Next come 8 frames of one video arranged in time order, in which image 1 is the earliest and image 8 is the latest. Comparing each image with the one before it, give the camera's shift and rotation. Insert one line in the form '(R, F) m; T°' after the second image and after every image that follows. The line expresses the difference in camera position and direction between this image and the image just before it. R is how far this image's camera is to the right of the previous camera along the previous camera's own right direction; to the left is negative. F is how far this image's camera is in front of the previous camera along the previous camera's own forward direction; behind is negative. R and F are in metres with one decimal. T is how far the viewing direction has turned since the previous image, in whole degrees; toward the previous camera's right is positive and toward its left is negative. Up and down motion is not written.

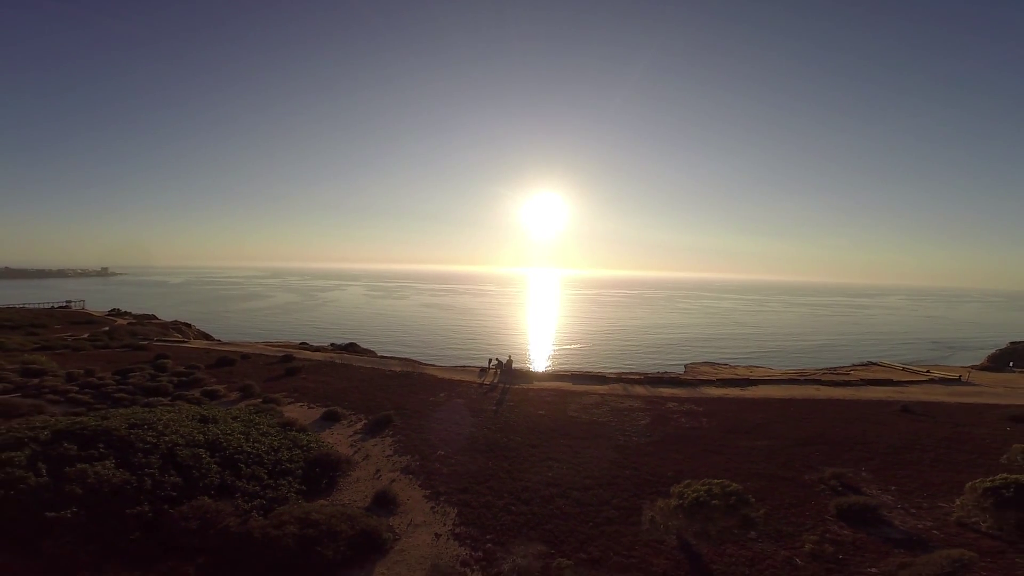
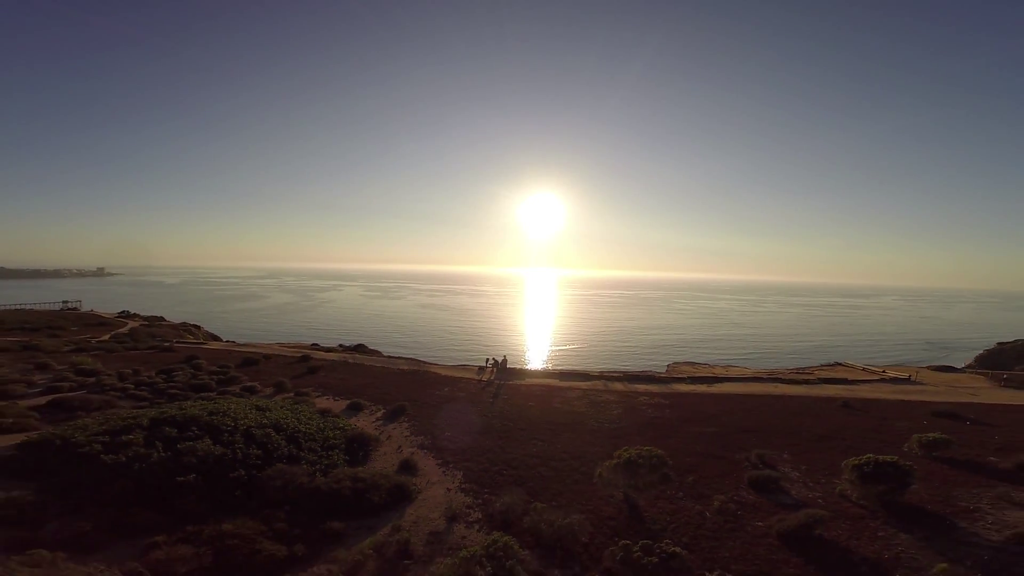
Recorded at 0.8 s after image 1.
(+0.1, -2.8) m; 0°
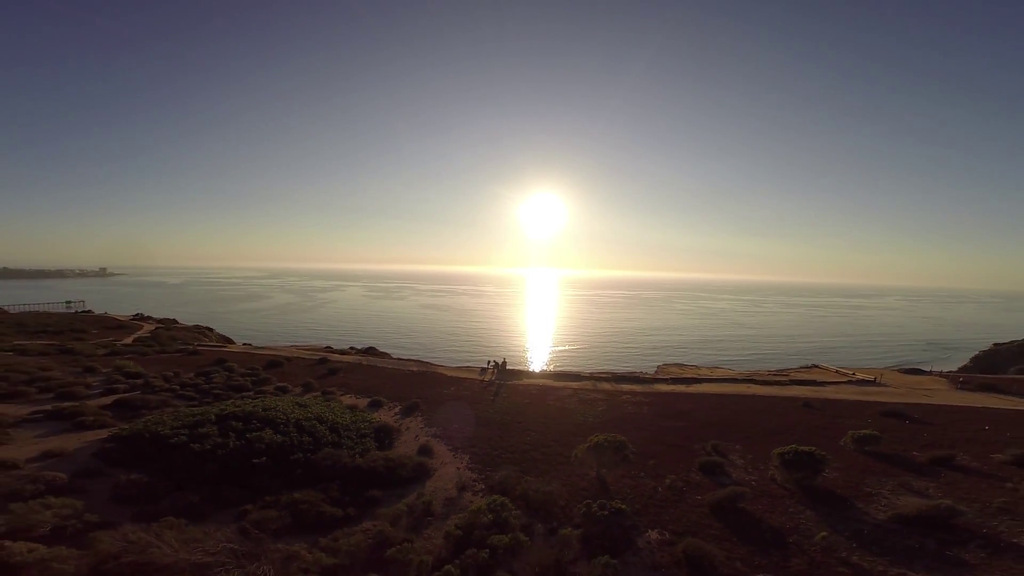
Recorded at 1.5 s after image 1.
(+0.1, -2.7) m; 0°
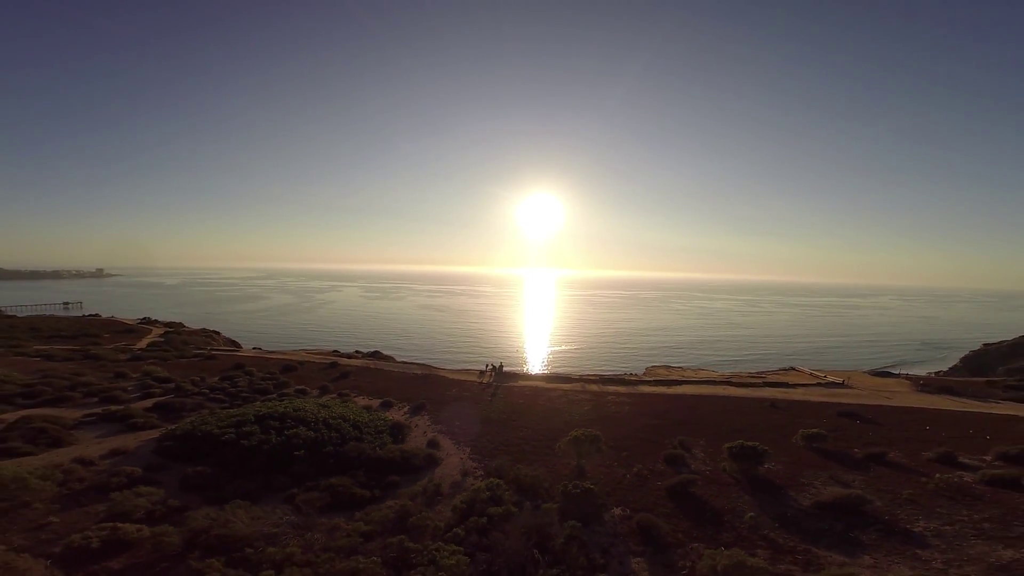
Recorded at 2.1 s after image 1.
(+0.1, -2.5) m; 0°
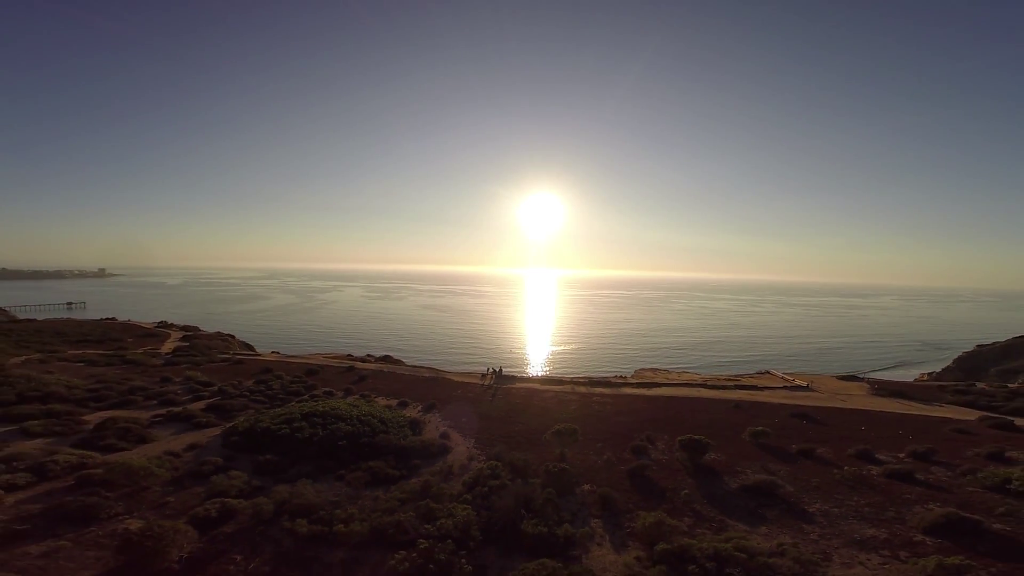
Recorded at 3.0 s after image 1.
(+0.2, -3.9) m; 0°
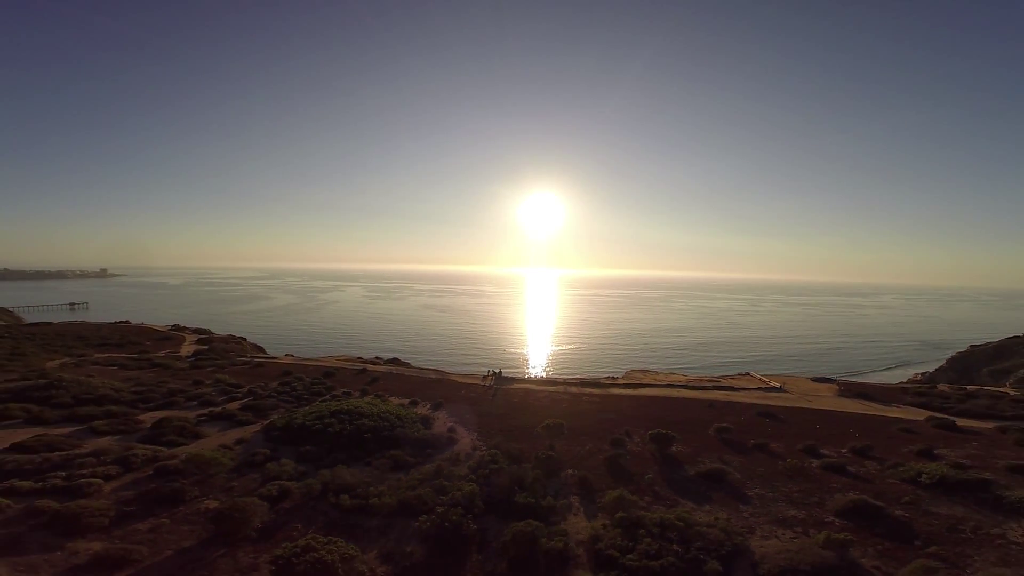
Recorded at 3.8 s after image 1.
(+0.2, -3.5) m; 0°
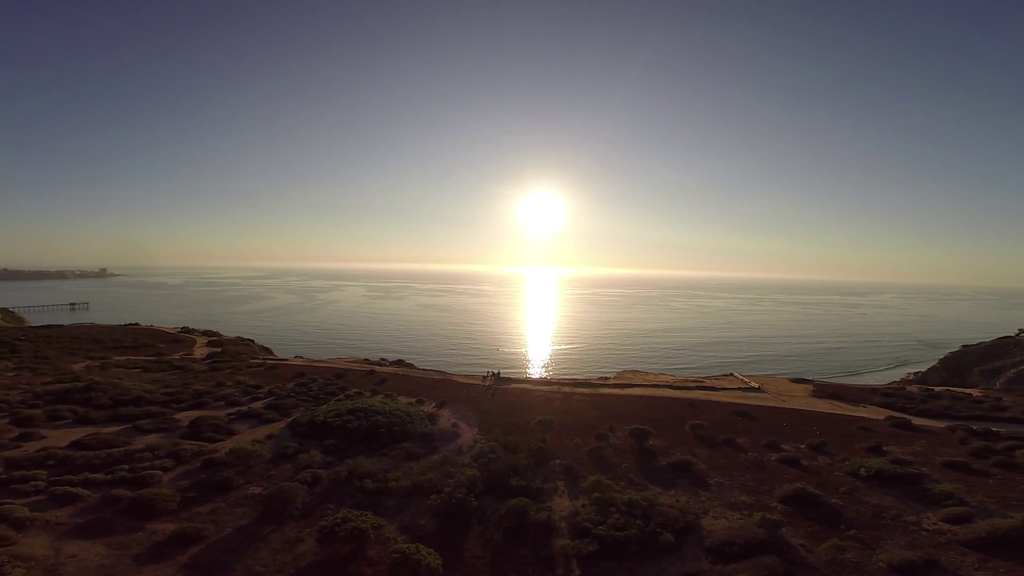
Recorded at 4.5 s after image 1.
(+0.2, -3.0) m; 0°
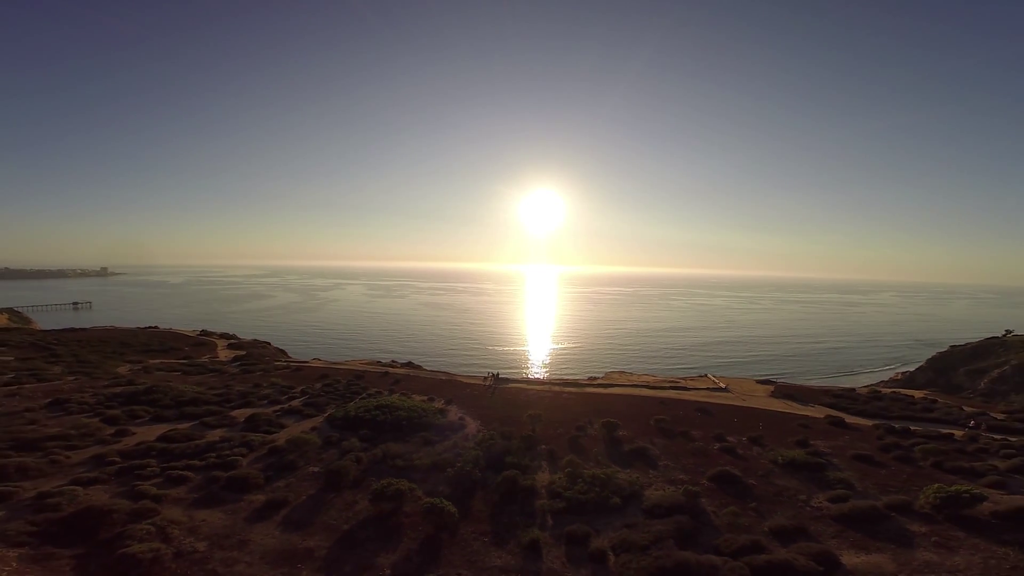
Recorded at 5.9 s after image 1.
(+0.3, -6.0) m; 0°
